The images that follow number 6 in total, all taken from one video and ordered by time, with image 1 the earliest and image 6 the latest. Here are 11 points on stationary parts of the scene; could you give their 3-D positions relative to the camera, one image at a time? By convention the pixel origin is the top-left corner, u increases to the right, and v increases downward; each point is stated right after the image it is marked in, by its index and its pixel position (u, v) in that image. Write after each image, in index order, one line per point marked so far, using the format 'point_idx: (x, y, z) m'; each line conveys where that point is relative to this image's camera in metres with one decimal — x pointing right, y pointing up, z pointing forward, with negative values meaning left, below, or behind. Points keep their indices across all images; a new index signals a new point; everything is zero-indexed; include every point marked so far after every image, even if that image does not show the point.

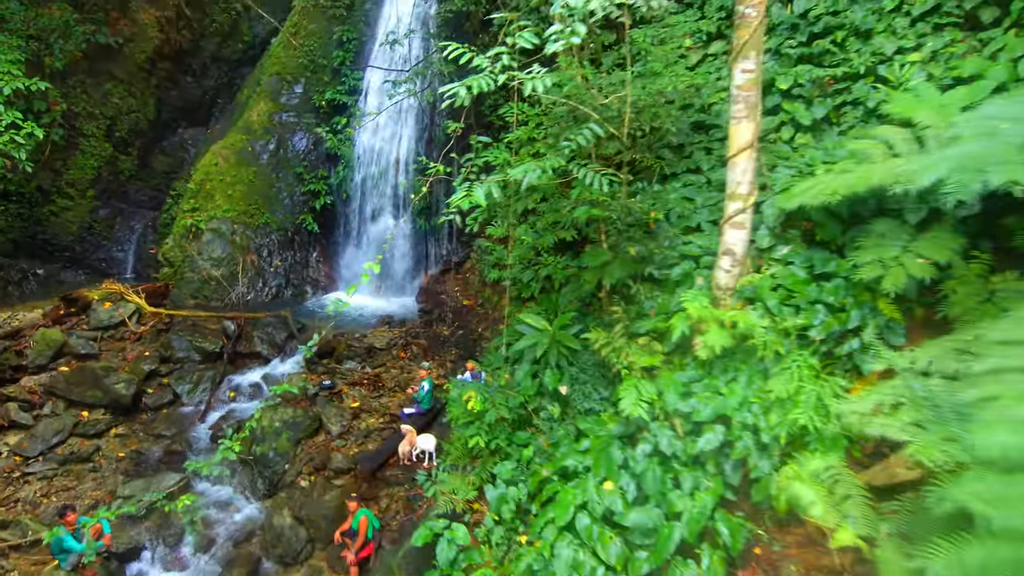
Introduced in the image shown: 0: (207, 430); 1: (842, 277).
0: (-2.9, -1.3, +5.9) m
1: (+1.7, +0.1, +3.3) m
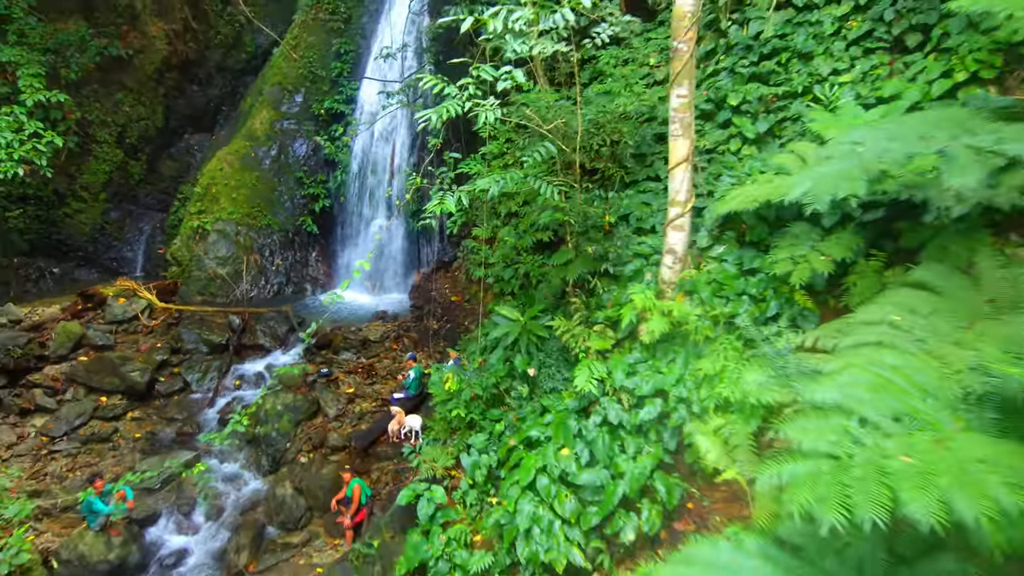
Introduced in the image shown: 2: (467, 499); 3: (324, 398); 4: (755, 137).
0: (-3.0, -1.3, +6.5) m
1: (+1.5, +0.1, +3.9) m
2: (-0.3, -1.4, +4.3) m
3: (-1.9, -1.1, +6.3) m
4: (+2.0, +1.2, +5.1) m
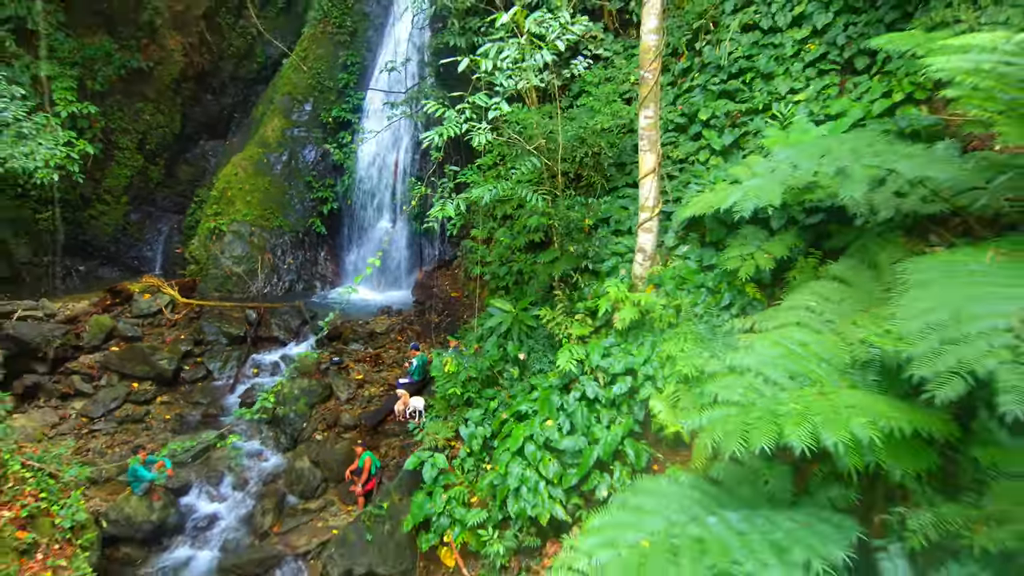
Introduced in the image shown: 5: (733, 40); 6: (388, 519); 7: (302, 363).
0: (-3.1, -1.3, +7.1) m
1: (+1.5, +0.1, +4.5) m
2: (-0.4, -1.4, +4.9) m
3: (-1.9, -1.0, +7.0) m
4: (+1.9, +1.3, +5.8) m
5: (+2.3, +2.6, +6.5) m
6: (-1.0, -1.8, +5.0) m
7: (-2.4, -0.9, +7.4) m
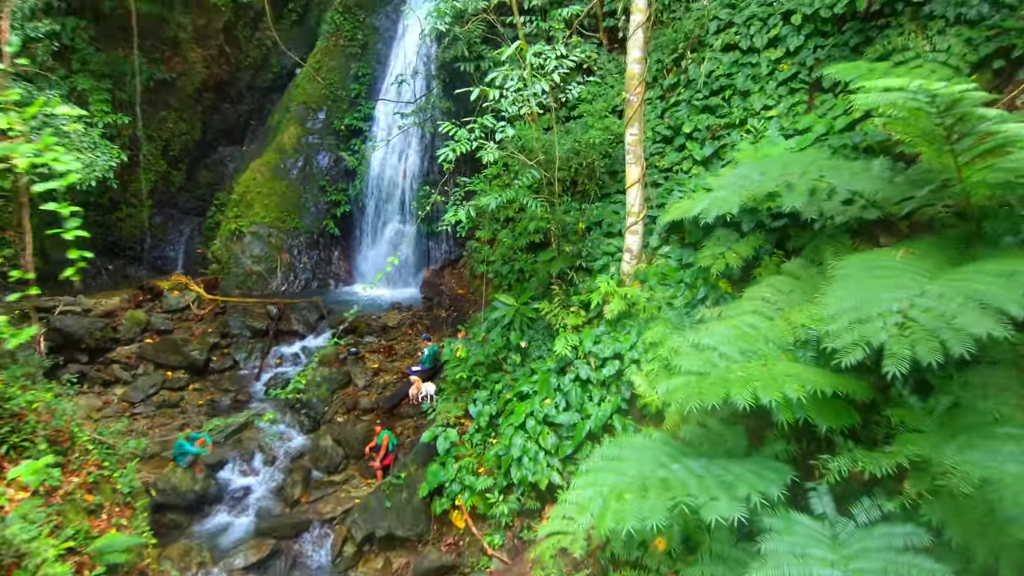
0: (-3.1, -1.2, +7.8) m
1: (+1.5, +0.2, +5.2) m
2: (-0.3, -1.3, +5.6) m
3: (-1.9, -1.0, +7.6) m
4: (+1.9, +1.3, +6.4) m
5: (+2.3, +2.6, +7.2) m
6: (-1.0, -1.8, +5.7) m
7: (-2.4, -0.8, +8.1) m
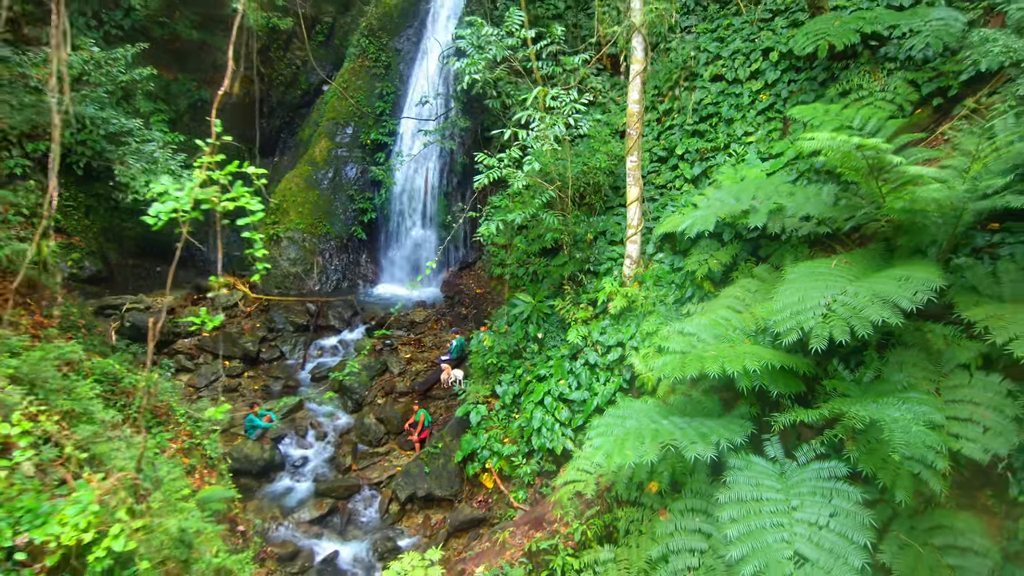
0: (-2.9, -1.2, +8.9) m
1: (+1.7, +0.2, +6.3) m
2: (-0.1, -1.3, +6.7) m
3: (-1.7, -1.0, +8.7) m
4: (+2.1, +1.3, +7.5) m
5: (+2.5, +2.6, +8.3) m
6: (-0.7, -1.8, +6.8) m
7: (-2.2, -0.8, +9.1) m
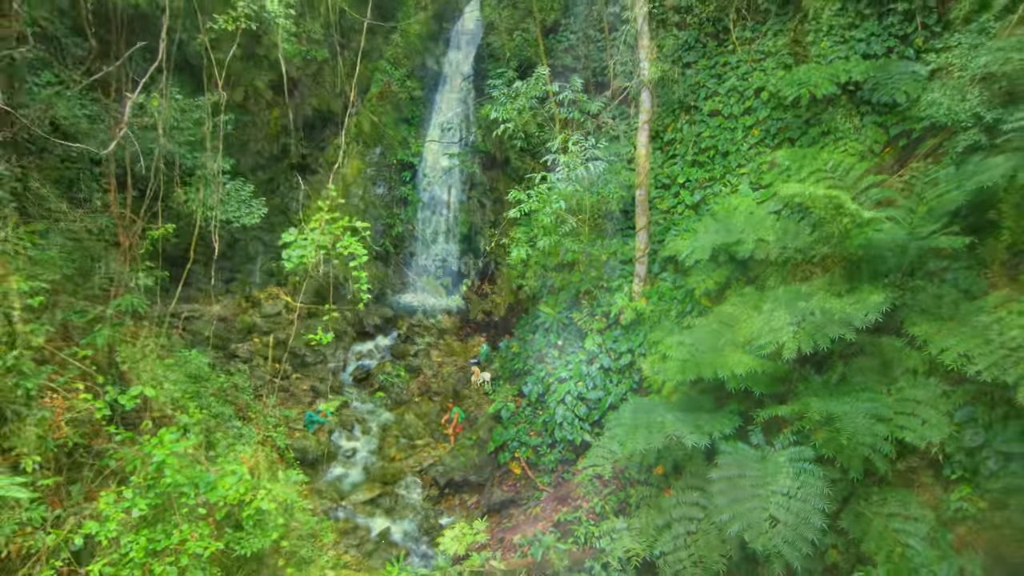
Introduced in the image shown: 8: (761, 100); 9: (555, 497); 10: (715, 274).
0: (-2.6, -1.4, +10.0) m
1: (+2.0, 0.0, +7.3) m
2: (+0.2, -1.5, +7.7) m
3: (-1.4, -1.2, +9.8) m
4: (+2.4, +1.1, +8.6) m
5: (+2.8, +2.4, +9.3) m
6: (-0.4, -2.0, +7.9) m
7: (-1.9, -1.0, +10.2) m
8: (+3.4, +2.6, +8.8) m
9: (+0.4, -2.2, +6.7) m
10: (+2.2, +0.1, +6.9) m
